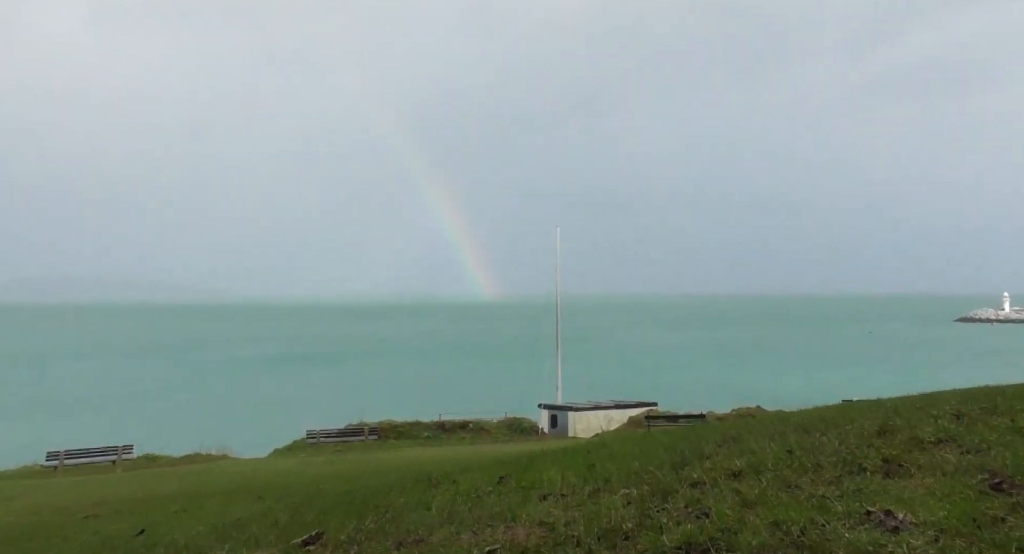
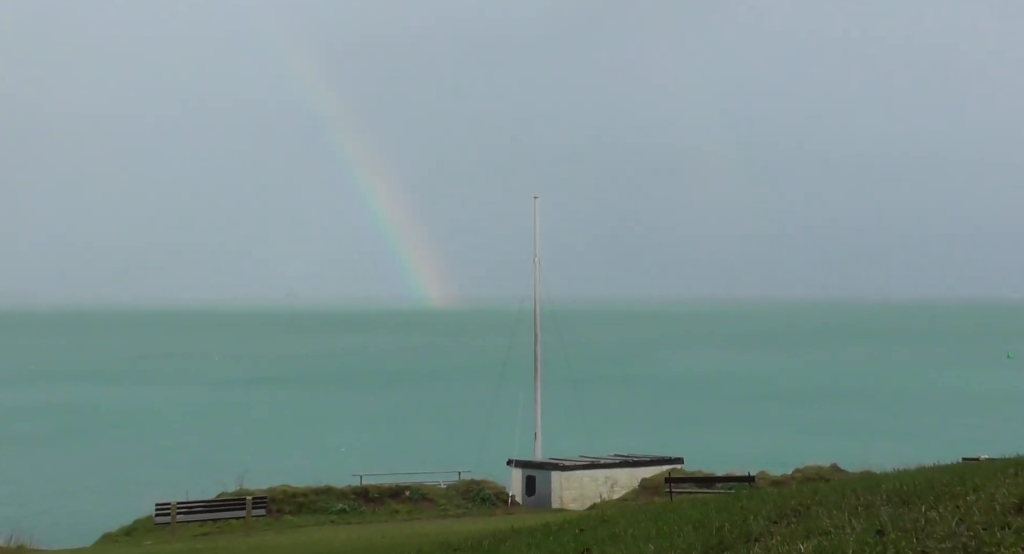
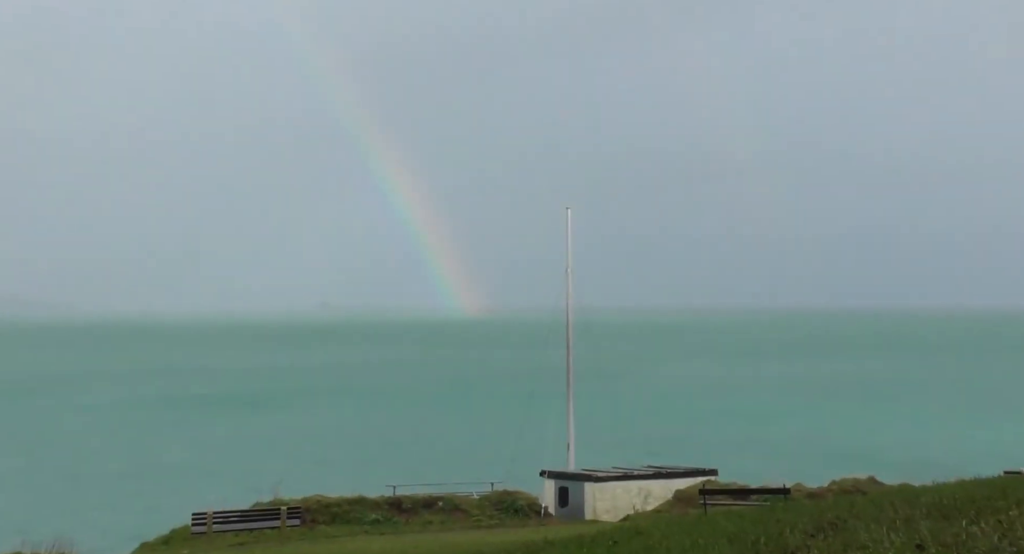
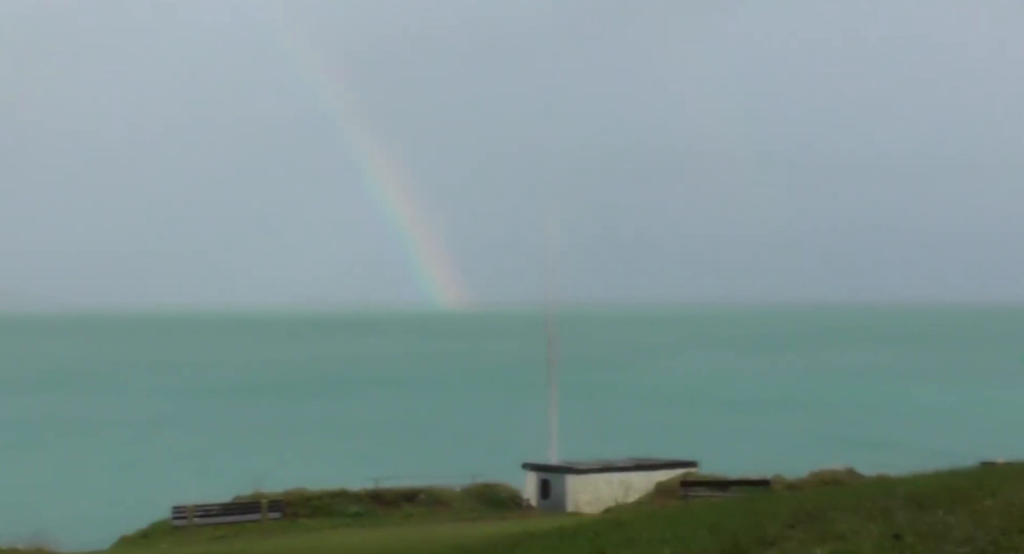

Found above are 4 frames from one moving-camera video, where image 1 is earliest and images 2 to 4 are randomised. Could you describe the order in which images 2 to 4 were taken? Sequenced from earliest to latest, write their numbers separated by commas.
3, 4, 2
